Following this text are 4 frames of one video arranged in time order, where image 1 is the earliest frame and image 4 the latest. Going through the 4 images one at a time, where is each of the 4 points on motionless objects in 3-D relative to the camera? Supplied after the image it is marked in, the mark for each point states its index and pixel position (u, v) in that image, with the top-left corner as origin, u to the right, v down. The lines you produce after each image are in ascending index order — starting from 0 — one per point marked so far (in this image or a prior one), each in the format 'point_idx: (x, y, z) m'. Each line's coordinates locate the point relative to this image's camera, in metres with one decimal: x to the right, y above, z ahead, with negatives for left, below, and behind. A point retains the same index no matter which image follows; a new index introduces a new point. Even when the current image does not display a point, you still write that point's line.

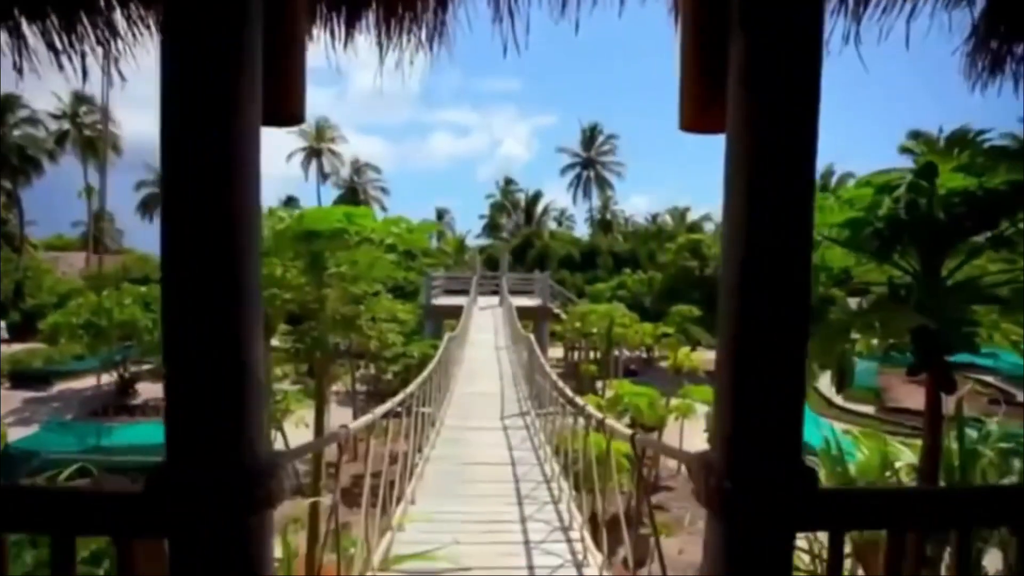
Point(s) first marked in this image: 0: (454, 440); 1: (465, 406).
0: (-0.5, -1.3, +6.4) m
1: (-0.4, -1.1, +7.5) m
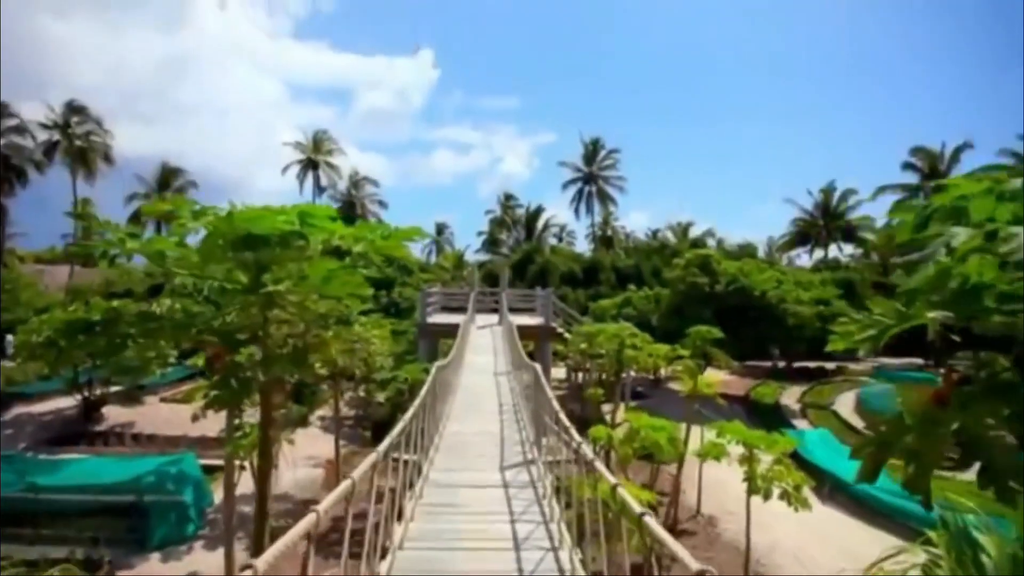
0: (-0.5, -1.4, +5.4) m
1: (-0.4, -1.3, +6.6) m
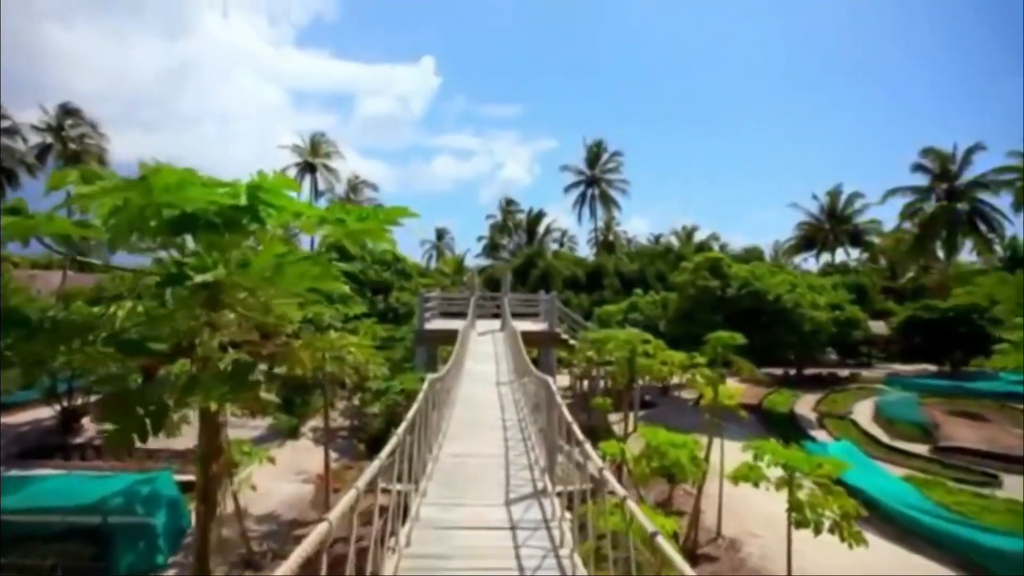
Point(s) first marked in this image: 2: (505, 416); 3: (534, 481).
0: (-0.4, -1.4, +4.8) m
1: (-0.4, -1.3, +5.9) m
2: (-0.1, -1.2, +7.8) m
3: (+0.1, -1.3, +5.7) m
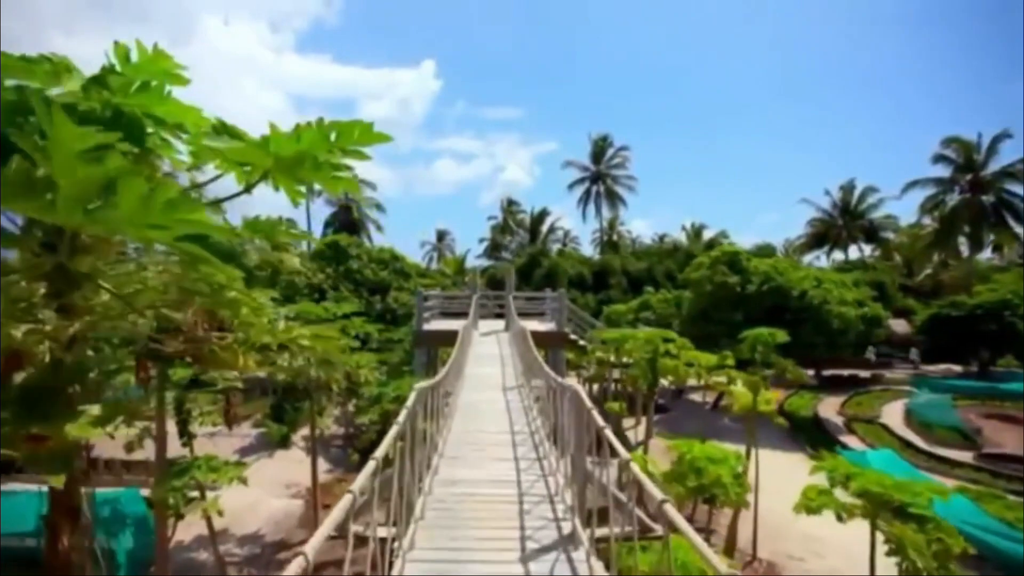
0: (-0.4, -1.3, +3.8) m
1: (-0.3, -1.2, +4.9) m
2: (0.0, -1.1, +6.9) m
3: (+0.2, -1.2, +4.8) m
